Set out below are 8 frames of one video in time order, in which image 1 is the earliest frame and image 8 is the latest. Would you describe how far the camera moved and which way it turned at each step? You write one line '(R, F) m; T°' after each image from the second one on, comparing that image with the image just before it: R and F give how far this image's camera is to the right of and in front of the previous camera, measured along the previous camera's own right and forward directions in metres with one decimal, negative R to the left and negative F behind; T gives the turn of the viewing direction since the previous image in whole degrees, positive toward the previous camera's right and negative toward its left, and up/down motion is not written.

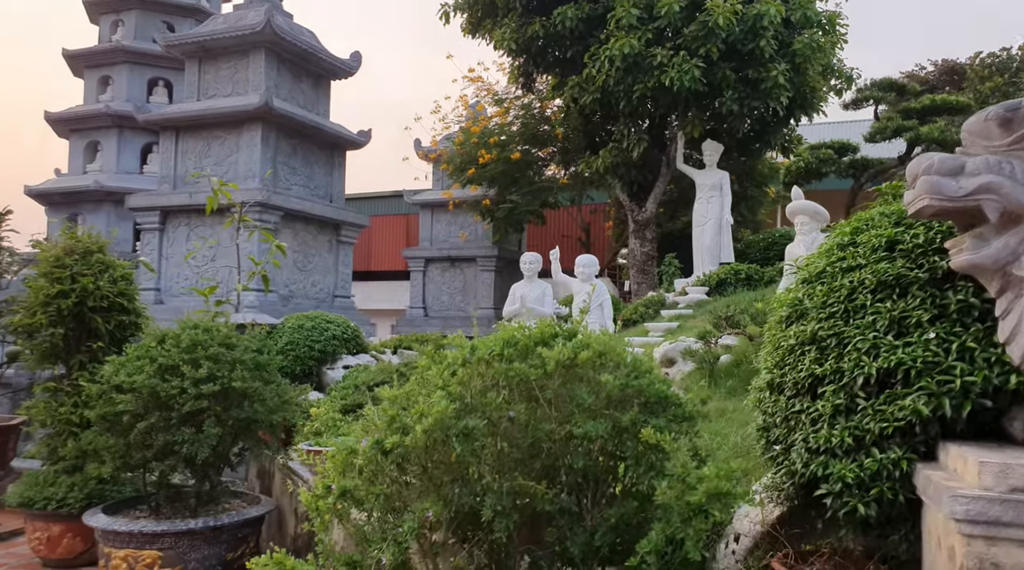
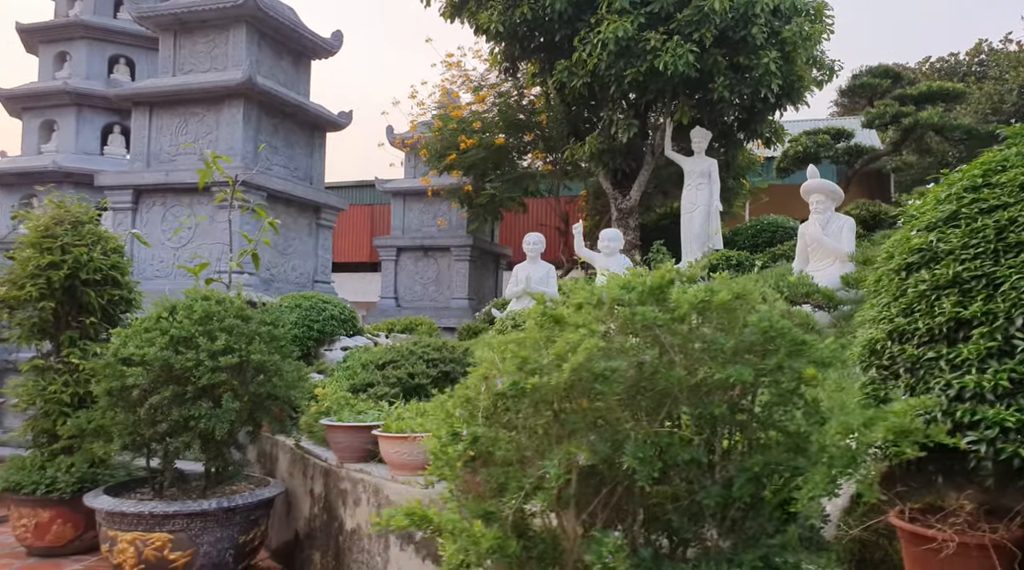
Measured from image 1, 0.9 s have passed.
(-0.4, +0.2) m; +4°
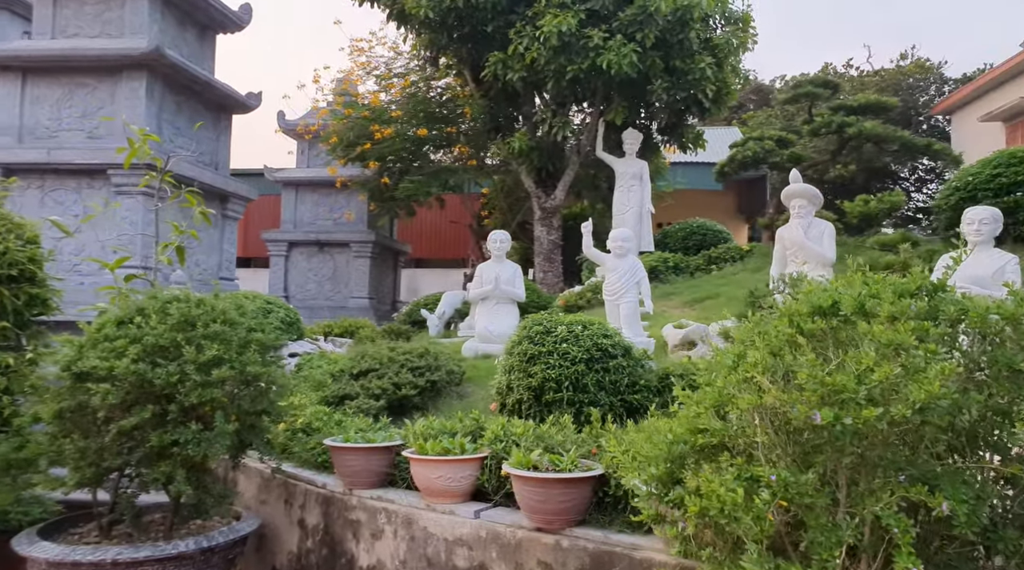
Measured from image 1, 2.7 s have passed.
(-0.9, +0.5) m; +10°
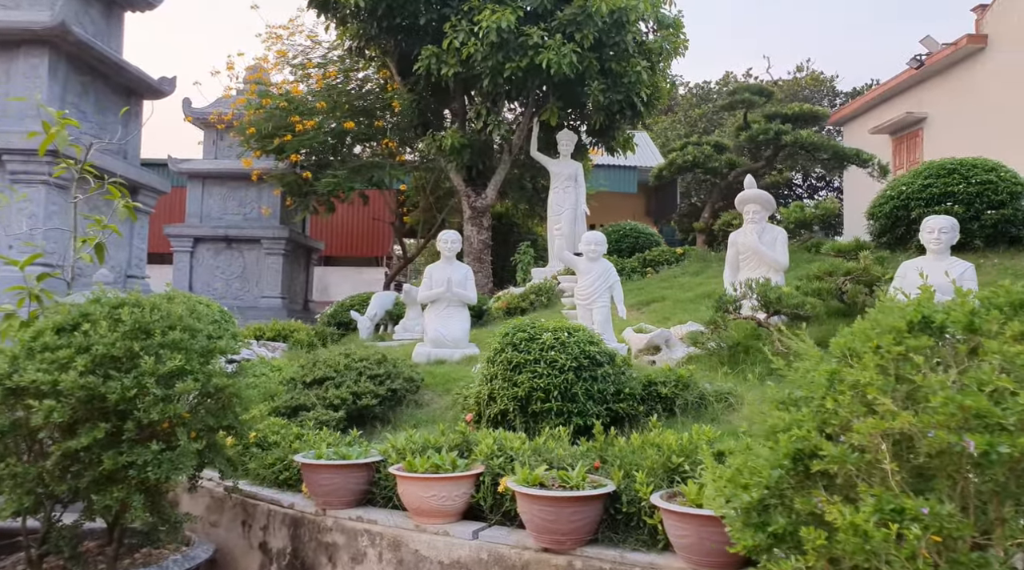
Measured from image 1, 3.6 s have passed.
(-0.4, +0.2) m; +7°
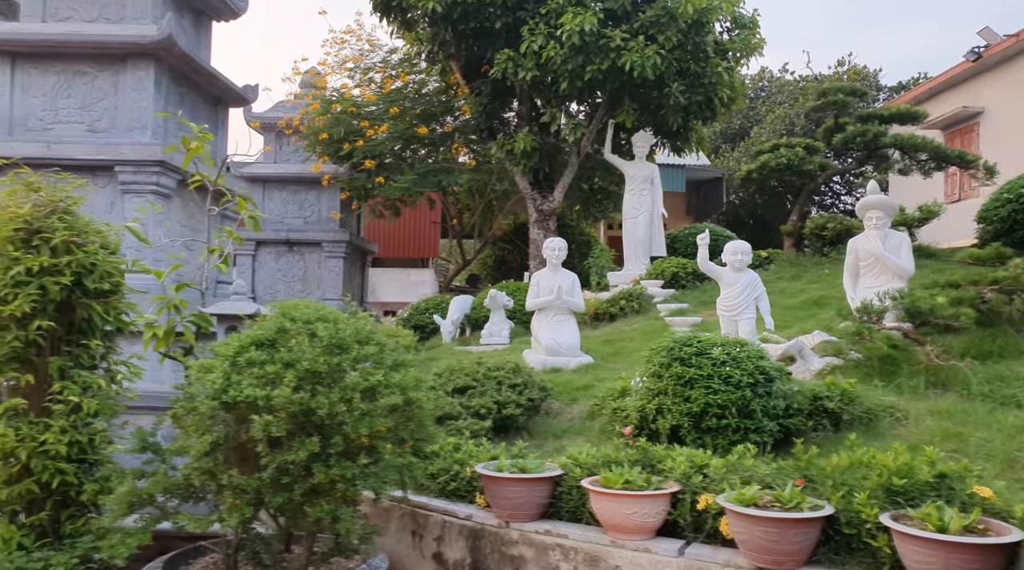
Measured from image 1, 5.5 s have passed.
(-0.7, 0.0) m; -1°
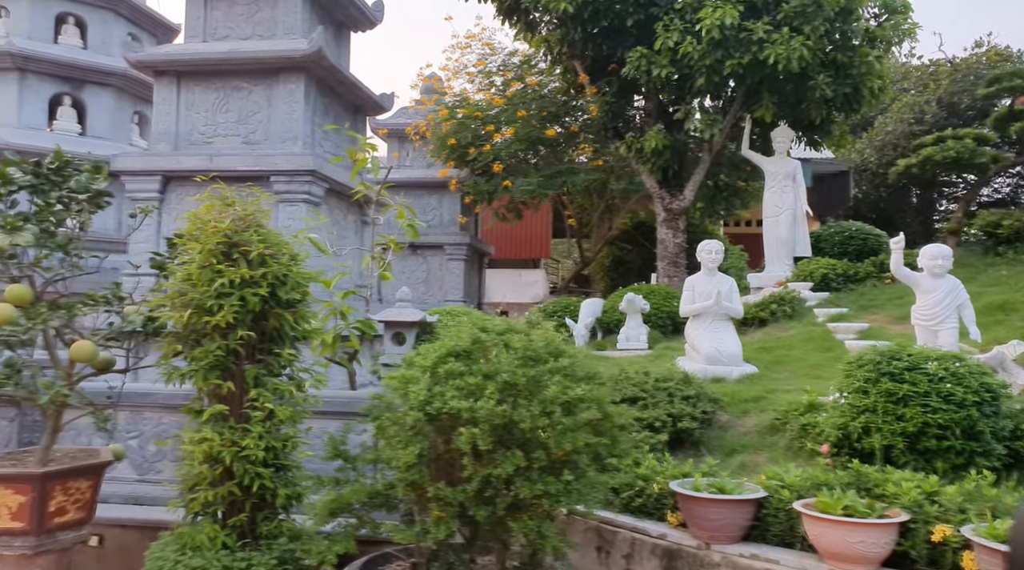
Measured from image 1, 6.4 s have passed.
(-0.4, +0.1) m; -7°
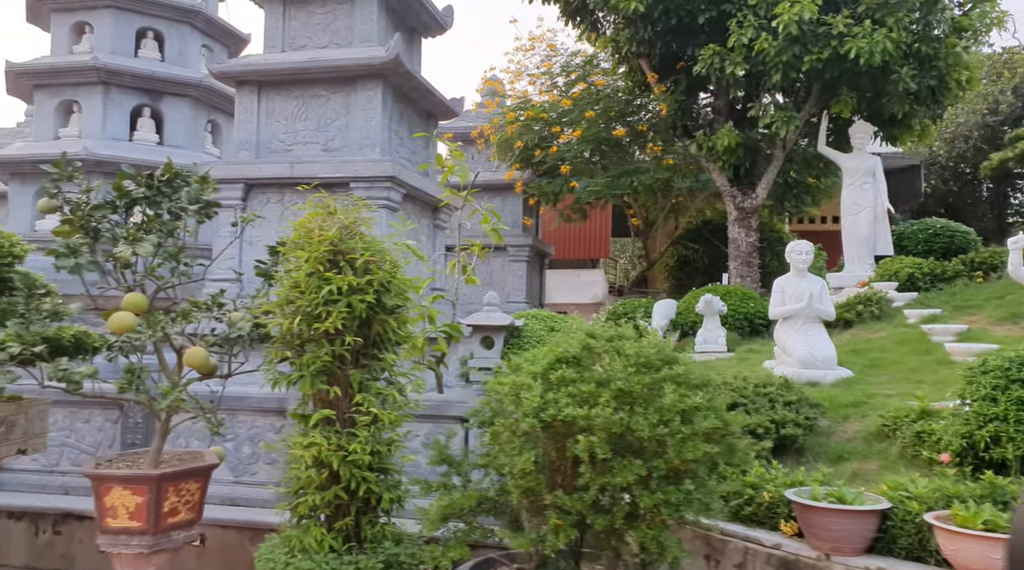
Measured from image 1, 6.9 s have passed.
(-0.2, 0.0) m; -4°
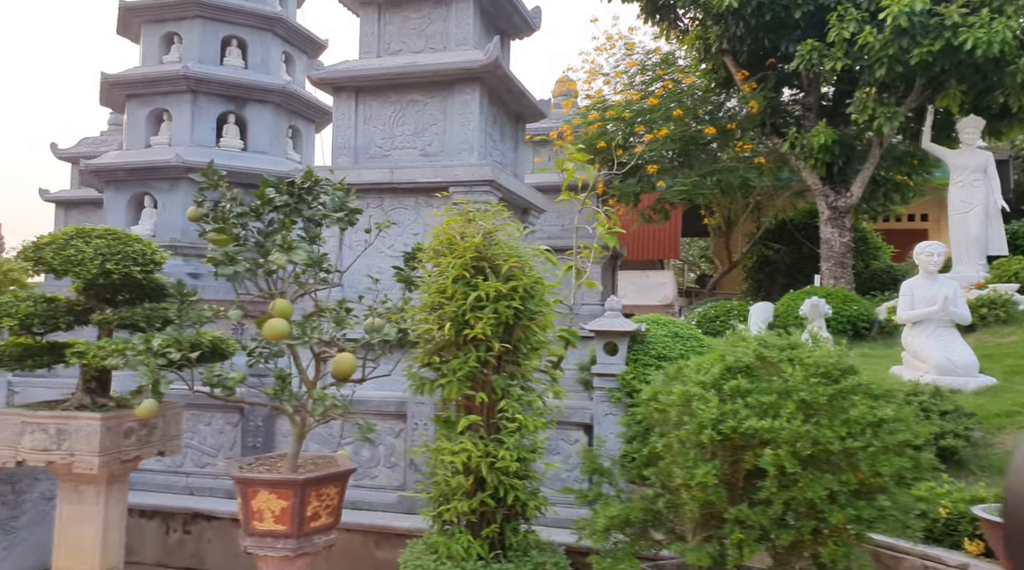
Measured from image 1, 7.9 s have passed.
(-0.4, 0.0) m; -4°
